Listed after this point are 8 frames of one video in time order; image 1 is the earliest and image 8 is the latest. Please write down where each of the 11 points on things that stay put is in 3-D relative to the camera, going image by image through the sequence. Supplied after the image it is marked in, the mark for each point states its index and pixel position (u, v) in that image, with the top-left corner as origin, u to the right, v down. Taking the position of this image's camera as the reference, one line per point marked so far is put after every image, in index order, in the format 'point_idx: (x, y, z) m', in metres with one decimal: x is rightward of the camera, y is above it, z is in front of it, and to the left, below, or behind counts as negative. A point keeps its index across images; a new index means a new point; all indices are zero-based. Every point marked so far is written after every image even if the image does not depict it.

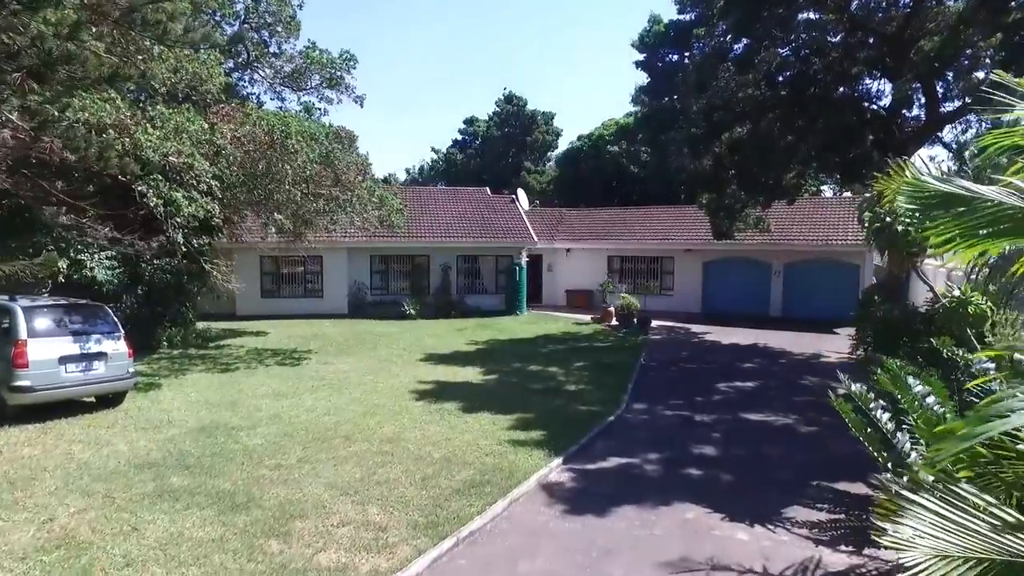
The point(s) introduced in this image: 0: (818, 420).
0: (+4.5, -1.9, +9.6) m
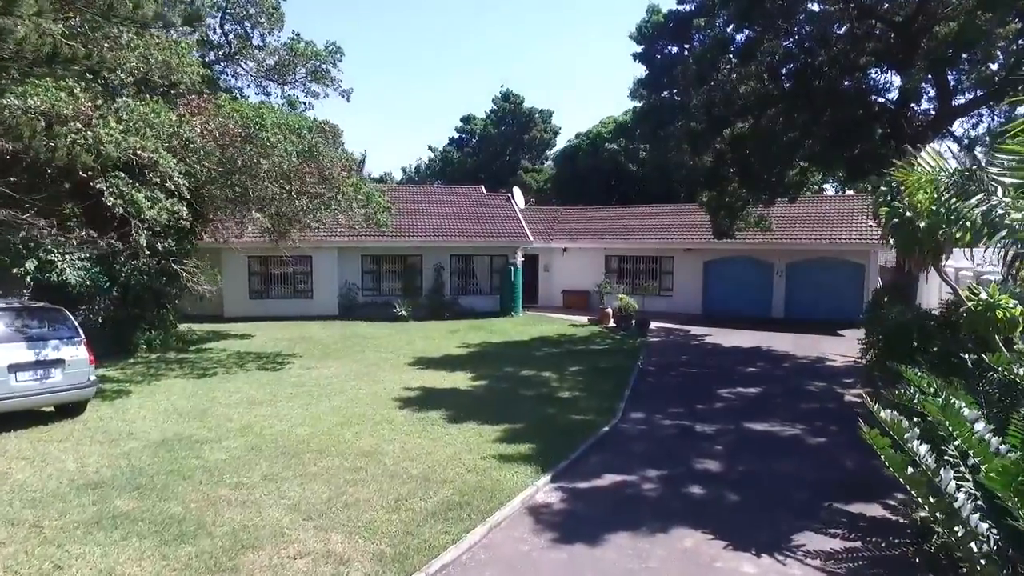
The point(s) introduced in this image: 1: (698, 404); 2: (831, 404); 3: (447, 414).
0: (+4.3, -1.9, +9.0) m
1: (+3.0, -1.8, +10.5) m
2: (+5.1, -1.8, +10.5) m
3: (-1.0, -1.9, +9.8) m
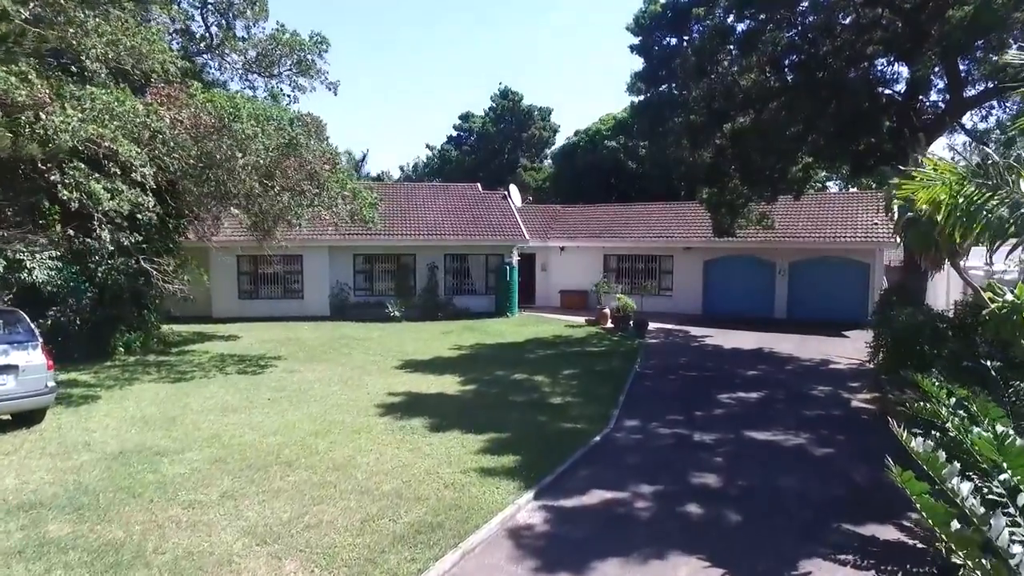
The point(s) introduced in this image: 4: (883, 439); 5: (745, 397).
0: (+4.1, -1.9, +8.4) m
1: (+2.8, -1.8, +10.0) m
2: (+4.9, -1.8, +9.9) m
3: (-1.2, -1.9, +9.2) m
4: (+4.7, -1.9, +8.3) m
5: (+3.8, -1.8, +10.9) m
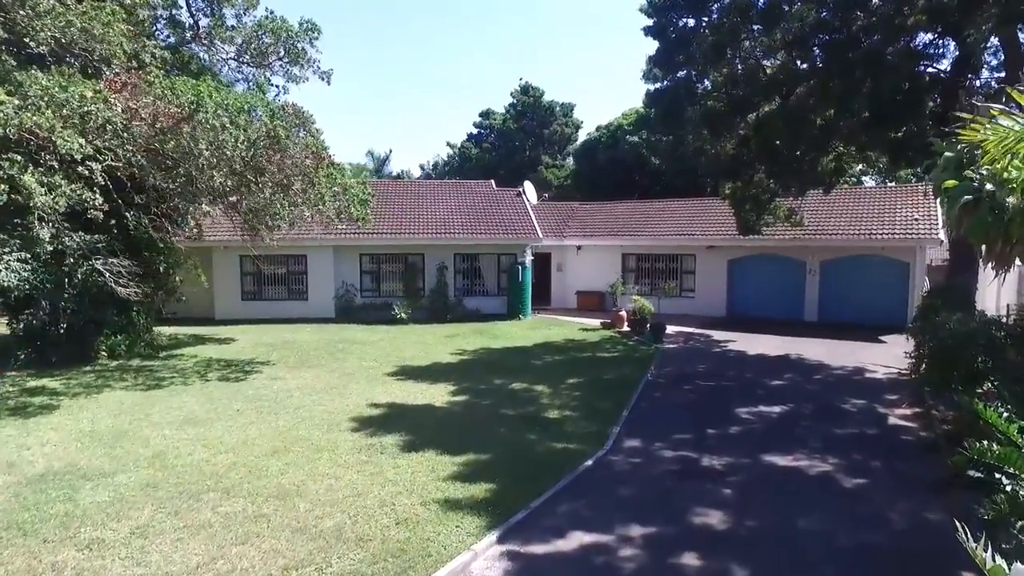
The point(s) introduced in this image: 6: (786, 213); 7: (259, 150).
0: (+3.9, -1.9, +7.2) m
1: (+2.6, -1.9, +8.8) m
2: (+4.7, -1.9, +8.7) m
3: (-1.4, -1.9, +8.2) m
4: (+4.5, -1.9, +7.1) m
5: (+3.7, -1.8, +9.7) m
6: (+7.1, +1.9, +17.1) m
7: (-4.5, +2.4, +11.4) m
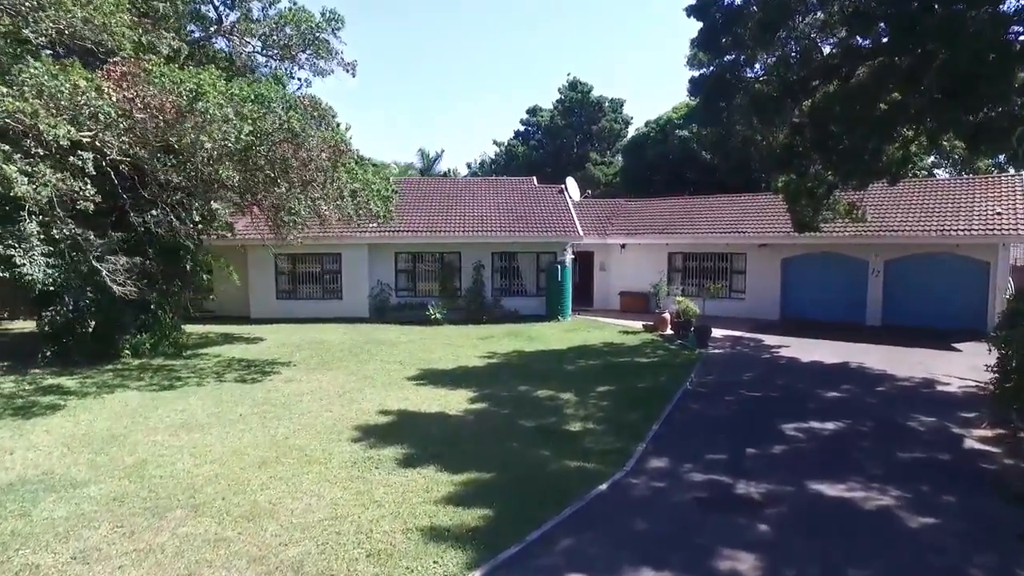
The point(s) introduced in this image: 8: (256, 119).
0: (+3.9, -2.0, +6.0) m
1: (+2.8, -1.9, +7.7) m
2: (+4.9, -1.9, +7.5) m
3: (-1.2, -1.9, +7.5) m
4: (+4.5, -1.9, +5.9) m
5: (+4.0, -1.8, +8.5) m
6: (+7.9, +1.9, +15.7) m
7: (-4.1, +2.4, +10.9) m
8: (-4.2, +2.6, +10.6) m
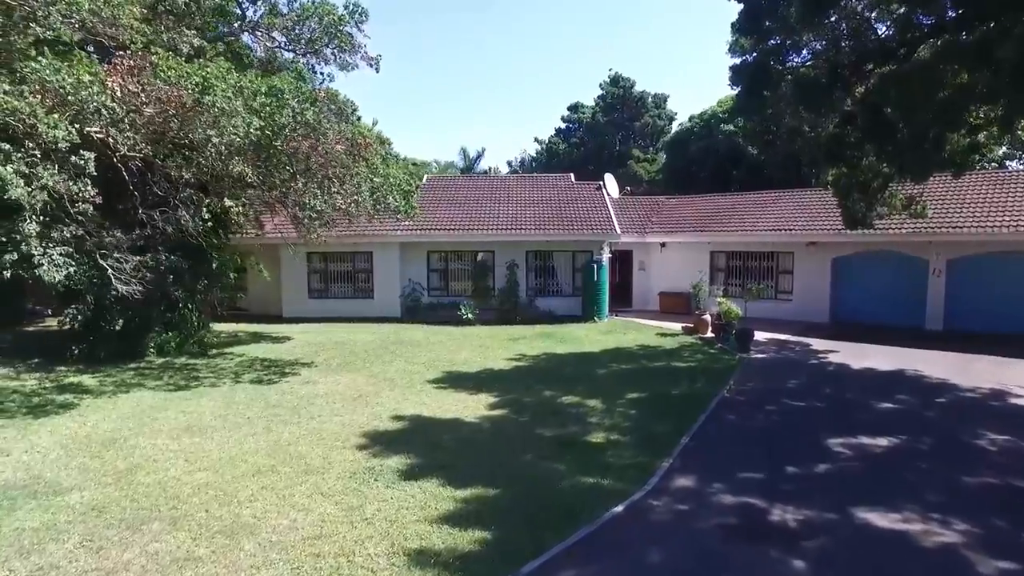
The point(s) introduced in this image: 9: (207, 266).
0: (+3.9, -2.0, +5.2) m
1: (+2.9, -1.9, +6.9) m
2: (+5.0, -1.9, +6.5) m
3: (-1.1, -1.9, +7.0) m
4: (+4.5, -1.9, +5.0) m
5: (+4.1, -1.8, +7.7) m
6: (+8.6, +1.9, +14.5) m
7: (-3.7, +2.4, +10.6) m
8: (-3.8, +2.7, +10.3) m
9: (-6.6, +0.5, +14.3) m
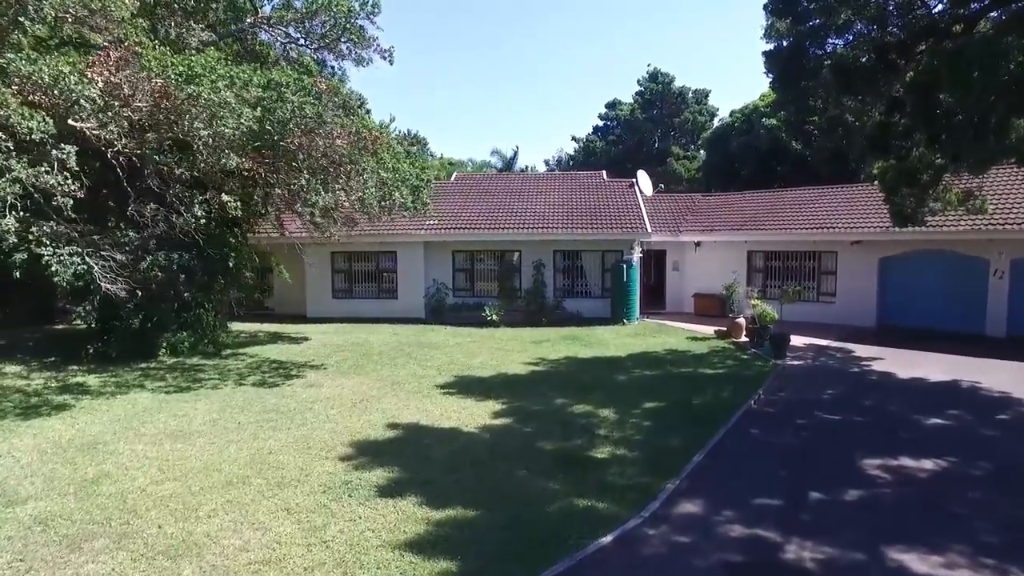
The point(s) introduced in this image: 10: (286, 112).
0: (+3.7, -2.0, +4.3) m
1: (+2.8, -1.9, +6.1) m
2: (+4.8, -1.9, +5.6) m
3: (-1.2, -1.9, +6.5) m
4: (+4.2, -2.0, +4.1) m
5: (+4.1, -1.8, +6.8) m
6: (+9.0, +1.8, +13.3) m
7: (-3.5, +2.4, +10.2) m
8: (-3.7, +2.7, +10.0) m
9: (-6.1, +0.5, +14.1) m
10: (-3.5, +2.7, +10.0) m
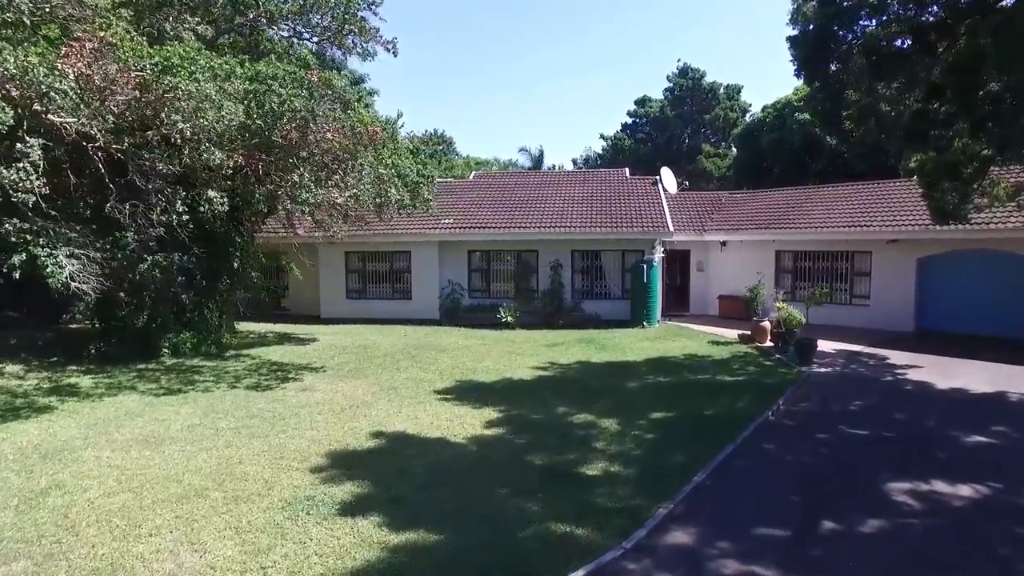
0: (+3.4, -2.0, +3.5) m
1: (+2.6, -1.9, +5.4) m
2: (+4.6, -1.9, +4.8) m
3: (-1.4, -1.8, +5.9) m
4: (+3.9, -2.0, +3.3) m
5: (+3.9, -1.9, +6.0) m
6: (+9.2, +1.8, +12.3) m
7: (-3.5, +2.4, +9.8) m
8: (-3.7, +2.7, +9.6) m
9: (-5.9, +0.5, +13.8) m
10: (-3.5, +2.7, +9.6) m
